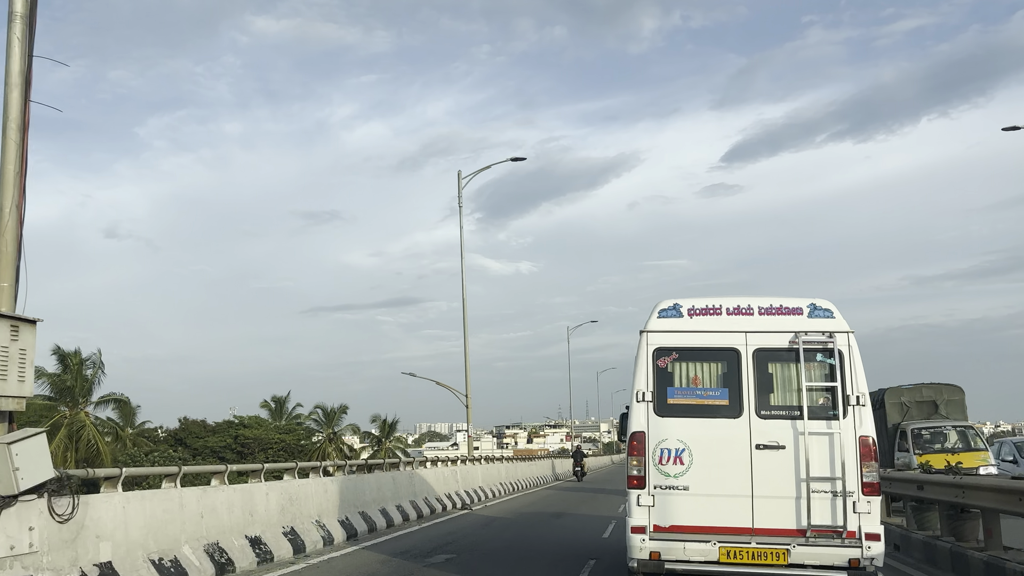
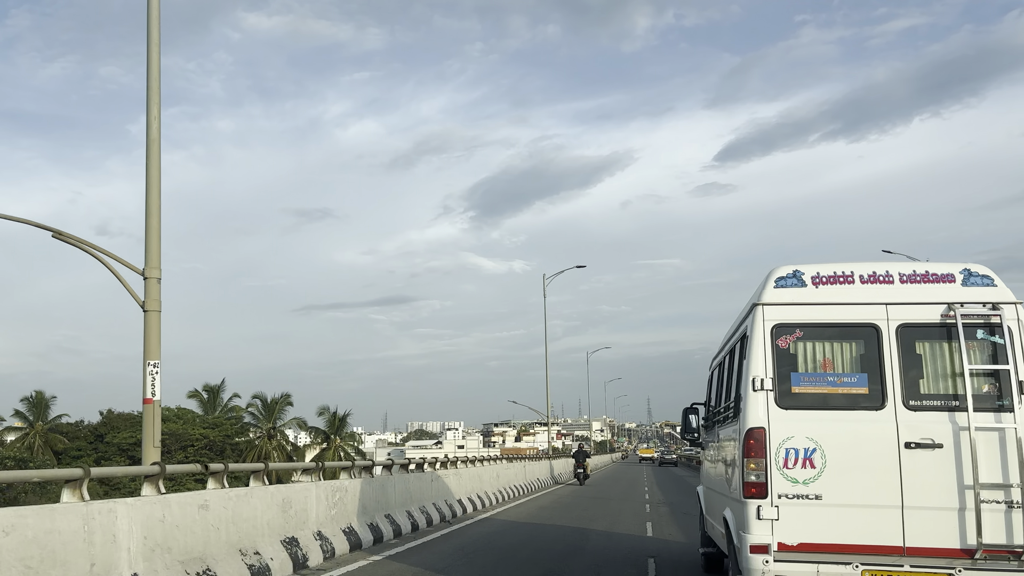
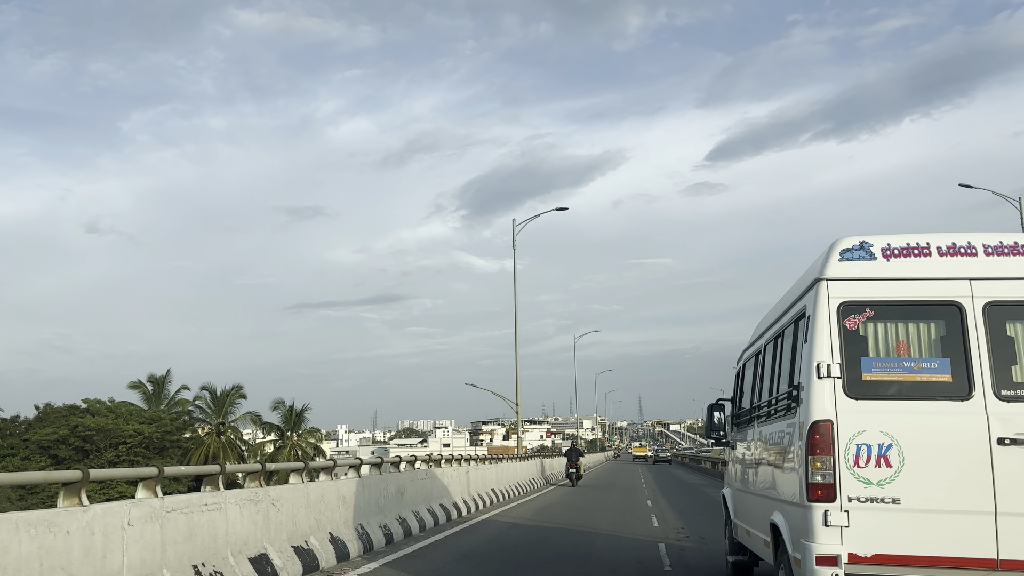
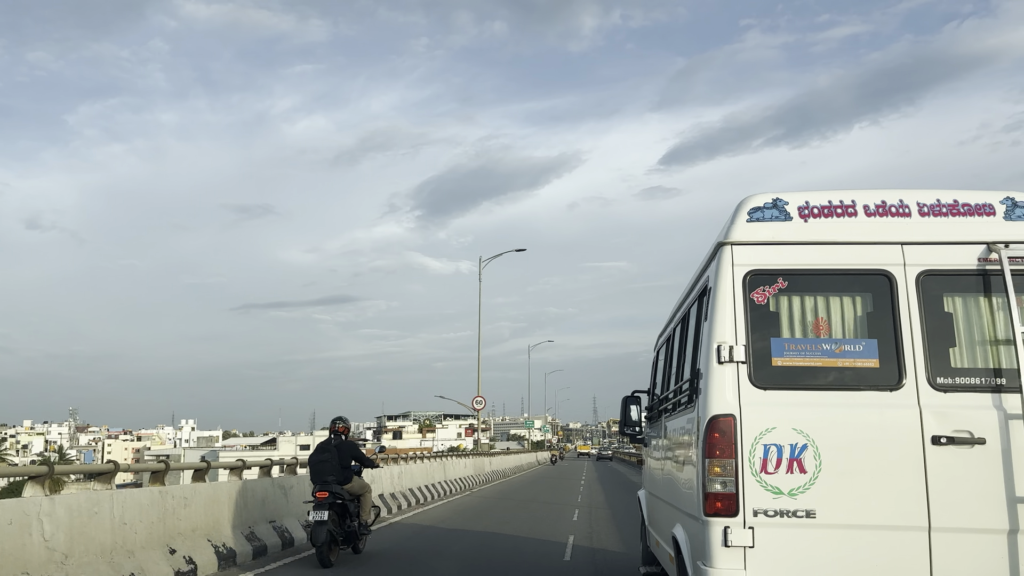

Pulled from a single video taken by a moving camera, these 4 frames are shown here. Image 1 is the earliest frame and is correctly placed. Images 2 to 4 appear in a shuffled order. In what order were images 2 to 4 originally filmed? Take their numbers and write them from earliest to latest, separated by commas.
2, 3, 4
